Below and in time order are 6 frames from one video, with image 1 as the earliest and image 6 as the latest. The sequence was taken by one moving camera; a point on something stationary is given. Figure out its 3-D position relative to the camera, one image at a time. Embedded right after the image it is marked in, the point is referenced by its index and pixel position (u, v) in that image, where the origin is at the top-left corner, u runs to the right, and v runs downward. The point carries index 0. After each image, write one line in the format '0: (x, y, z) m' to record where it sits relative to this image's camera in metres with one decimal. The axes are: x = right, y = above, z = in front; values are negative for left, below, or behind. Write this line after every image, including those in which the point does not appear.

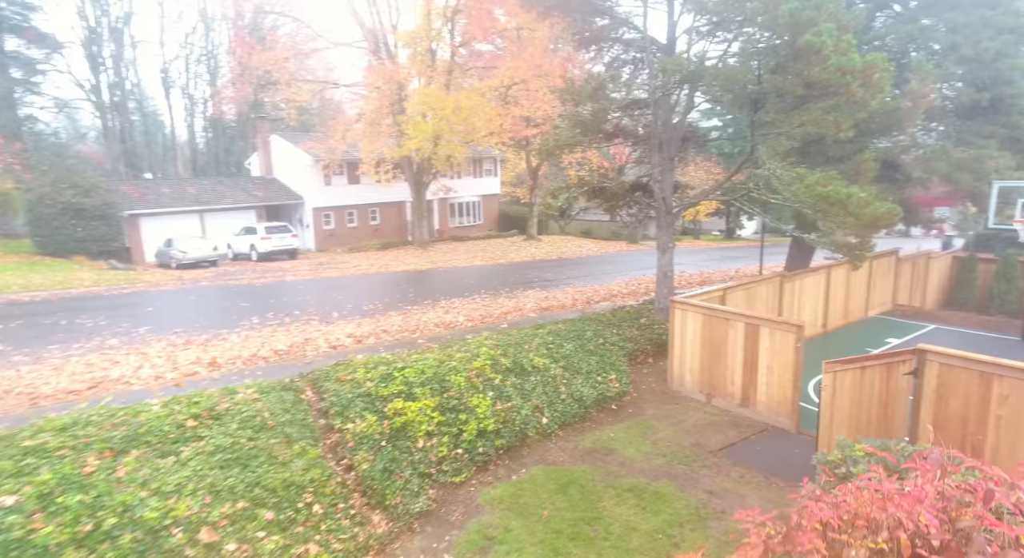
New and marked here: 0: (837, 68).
0: (+4.9, +3.2, +8.1) m
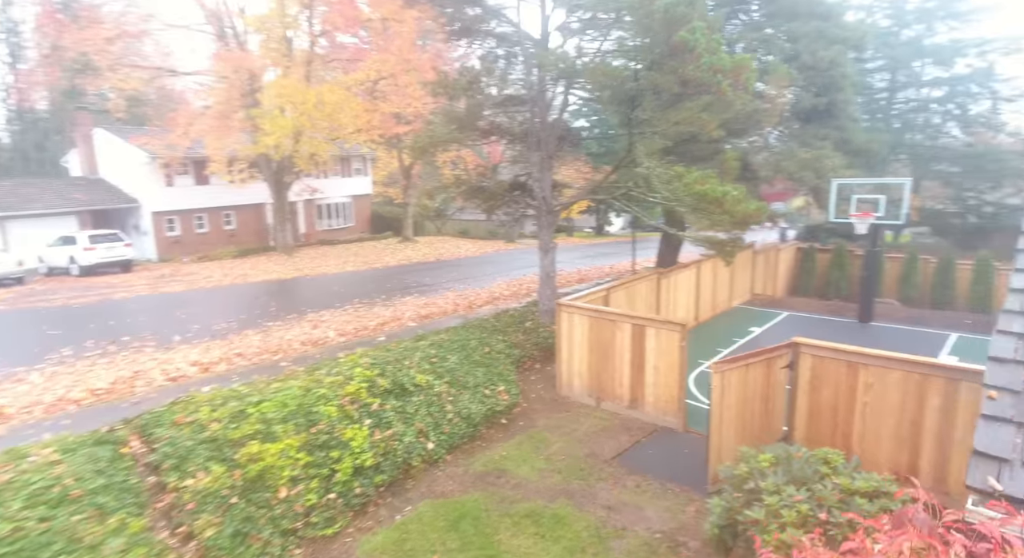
0: (+3.0, +3.2, +8.3) m
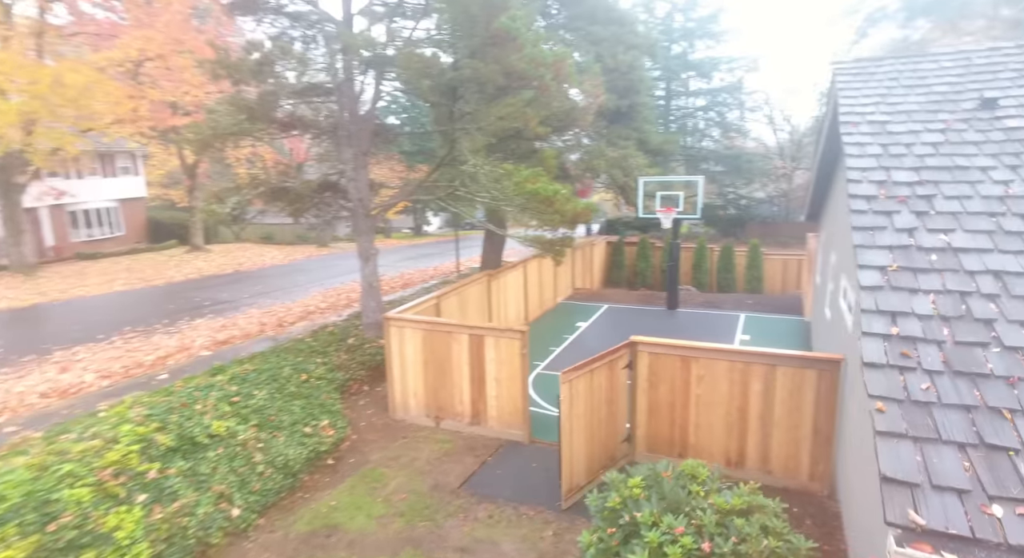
0: (+0.3, +3.2, +8.0) m
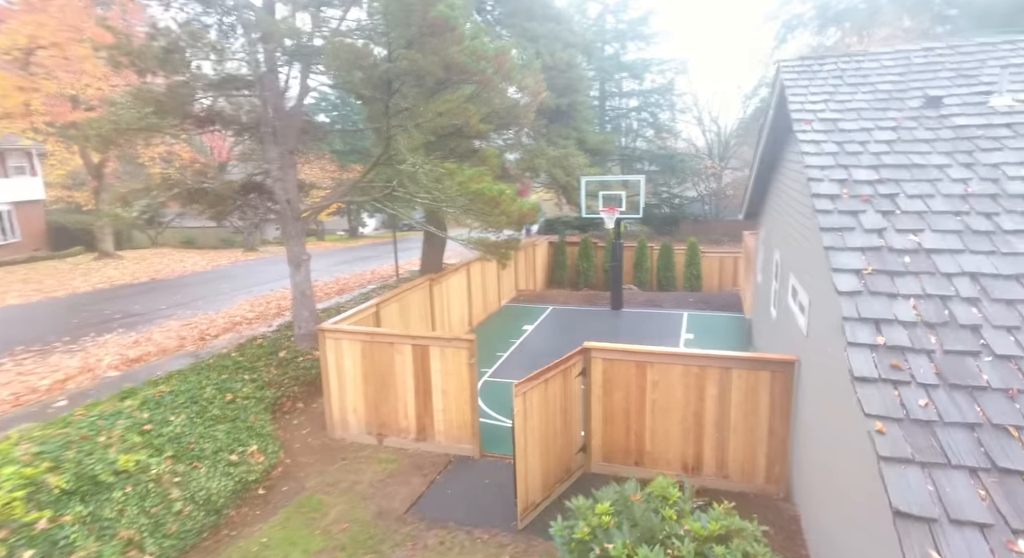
0: (-0.6, +3.1, +7.6) m
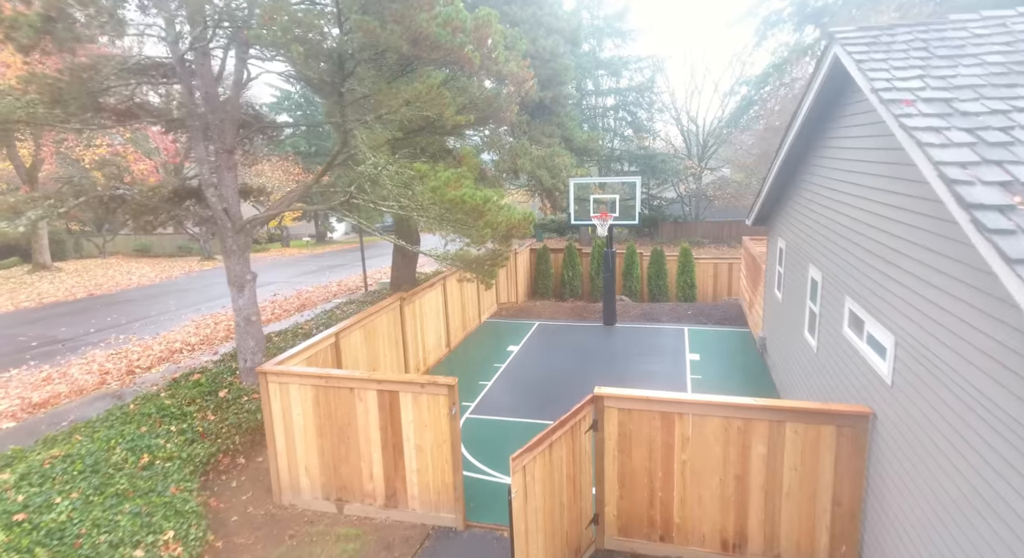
0: (-0.7, +2.8, +6.2) m
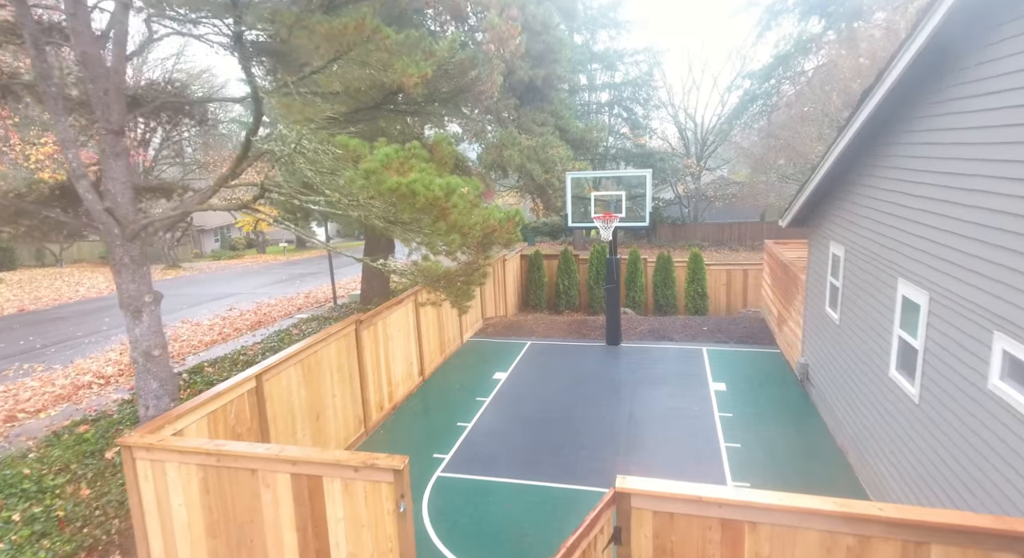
0: (-0.9, +2.6, +4.3) m
